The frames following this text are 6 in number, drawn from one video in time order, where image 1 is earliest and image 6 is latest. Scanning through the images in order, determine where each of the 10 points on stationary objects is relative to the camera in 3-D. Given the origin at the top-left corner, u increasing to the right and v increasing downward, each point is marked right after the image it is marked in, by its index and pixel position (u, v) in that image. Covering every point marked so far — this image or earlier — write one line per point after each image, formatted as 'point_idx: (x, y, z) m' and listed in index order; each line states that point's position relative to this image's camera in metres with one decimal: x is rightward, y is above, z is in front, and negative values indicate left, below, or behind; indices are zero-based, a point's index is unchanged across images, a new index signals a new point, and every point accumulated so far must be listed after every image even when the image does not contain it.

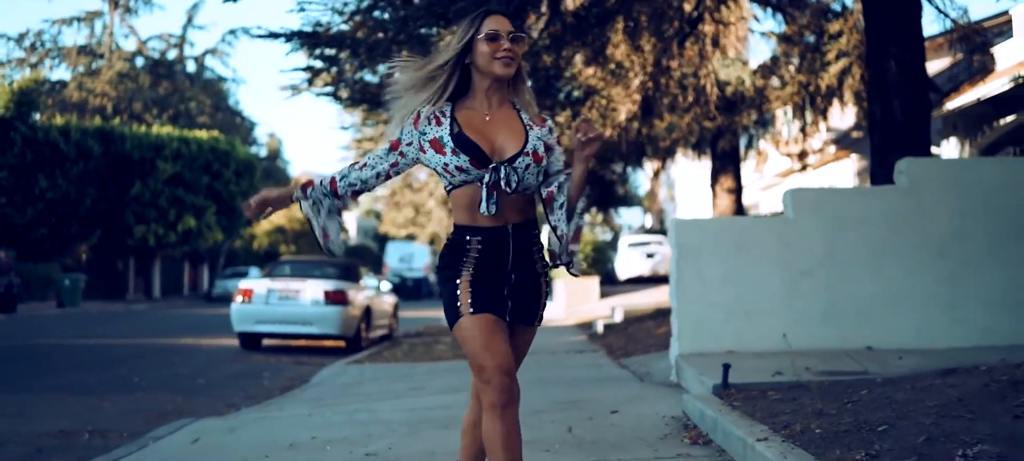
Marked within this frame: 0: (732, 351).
0: (+1.6, -0.8, +8.2) m
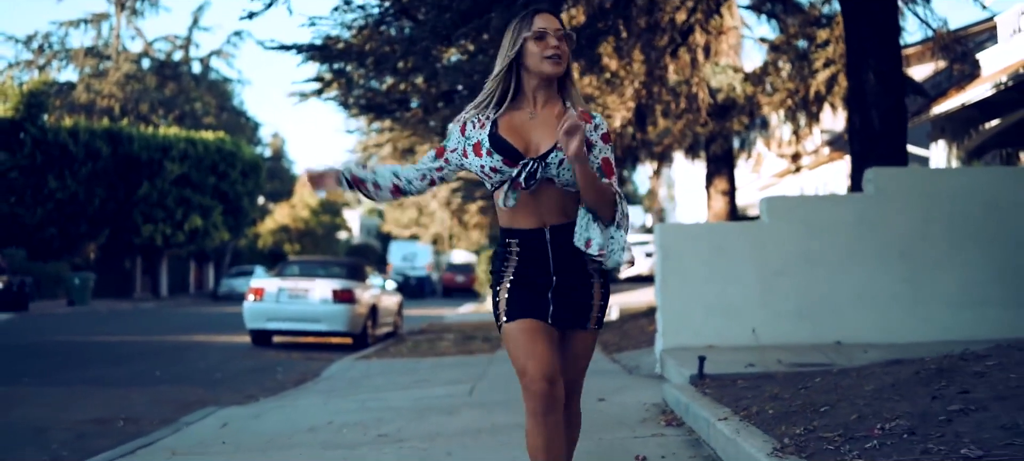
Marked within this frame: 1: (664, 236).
0: (+1.5, -0.9, +8.9) m
1: (+1.2, 0.0, +9.0) m
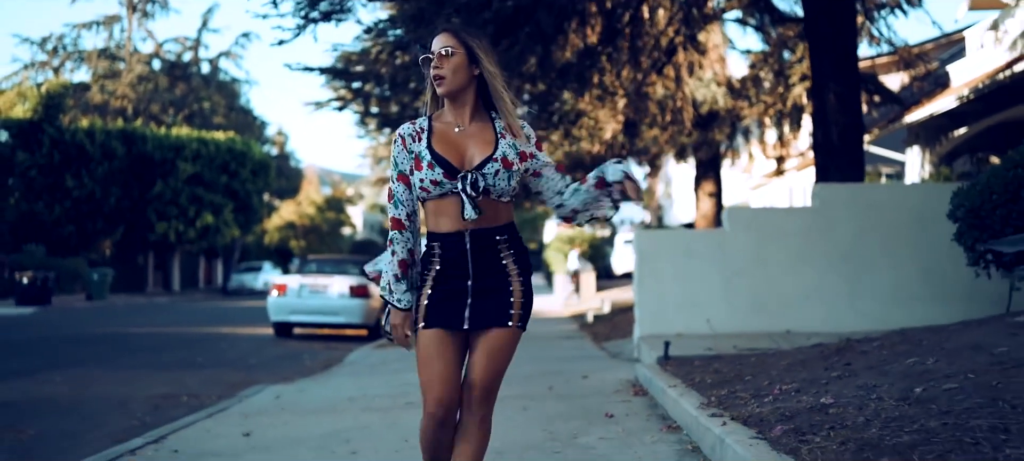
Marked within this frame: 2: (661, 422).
0: (+1.5, -0.9, +10.5) m
1: (+1.2, -0.1, +10.6) m
2: (+0.8, -1.0, +6.3) m
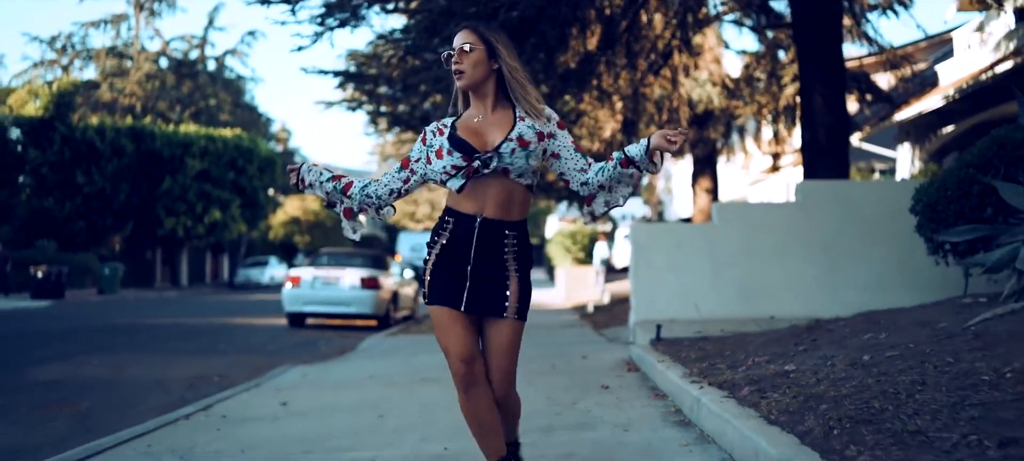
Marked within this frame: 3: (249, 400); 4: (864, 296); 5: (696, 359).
0: (+1.6, -0.9, +11.3) m
1: (+1.2, 0.0, +11.4) m
2: (+0.8, -1.0, +7.1) m
3: (-1.7, -1.1, +7.7) m
4: (+3.3, -0.6, +11.0) m
5: (+1.2, -0.8, +7.4) m
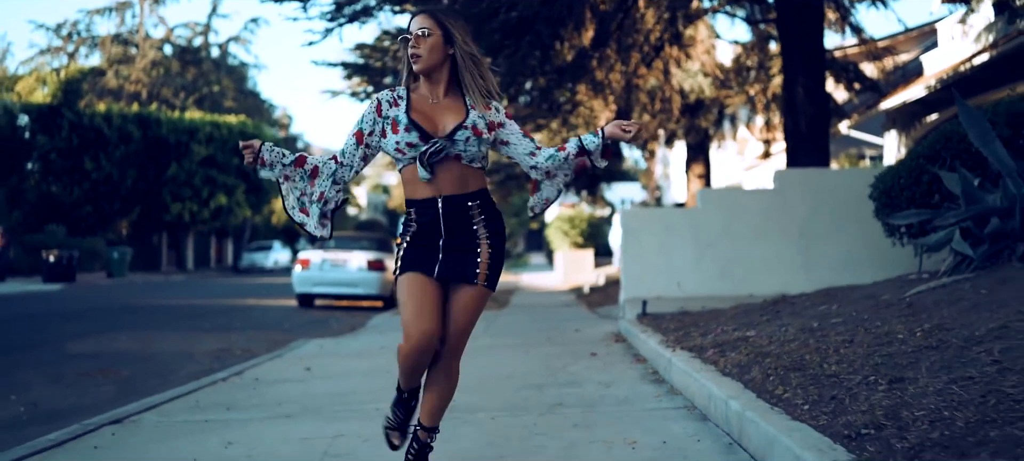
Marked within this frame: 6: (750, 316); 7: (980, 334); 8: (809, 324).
0: (+1.6, -0.7, +12.3) m
1: (+1.2, +0.1, +12.3) m
2: (+0.8, -0.9, +8.0) m
3: (-1.8, -1.0, +8.6) m
4: (+3.3, -0.5, +11.9) m
5: (+1.2, -0.7, +8.3) m
6: (+1.6, -0.6, +7.9) m
7: (+1.9, -0.4, +4.7) m
8: (+1.7, -0.5, +6.5) m
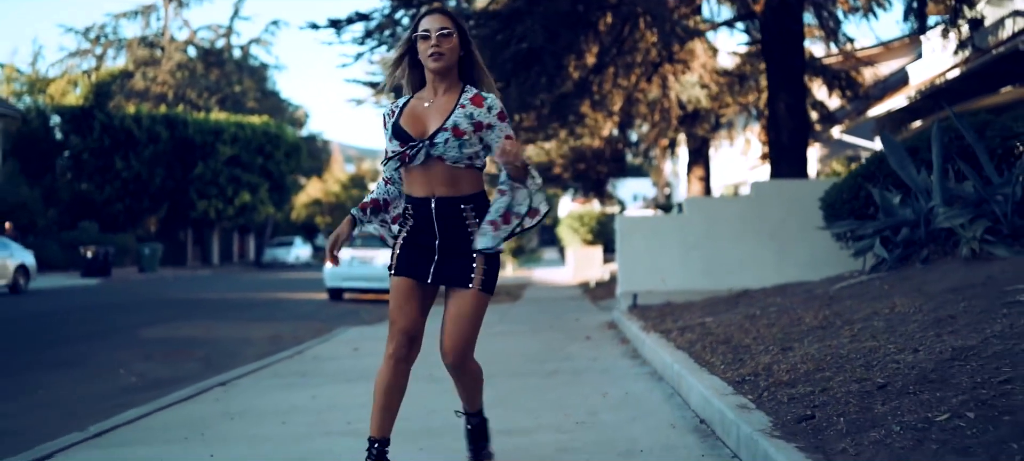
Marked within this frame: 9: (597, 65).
0: (+1.7, -0.7, +14.1) m
1: (+1.3, +0.1, +14.1) m
2: (+0.9, -0.9, +9.9) m
3: (-1.7, -1.1, +10.5) m
4: (+3.4, -0.5, +13.7) m
5: (+1.2, -0.8, +10.1) m
6: (+1.7, -0.6, +9.7) m
7: (+1.9, -0.5, +6.6) m
8: (+1.7, -0.6, +8.4) m
9: (+1.2, +2.3, +16.3) m
